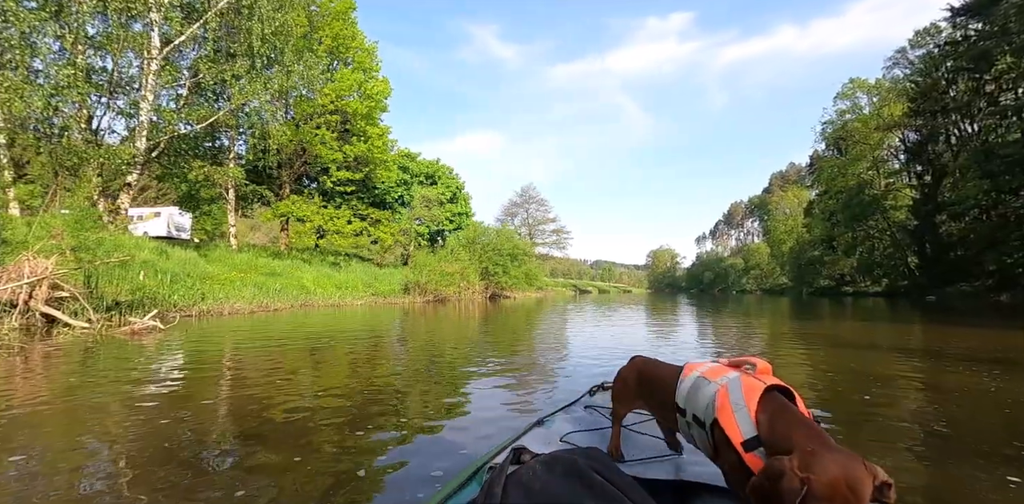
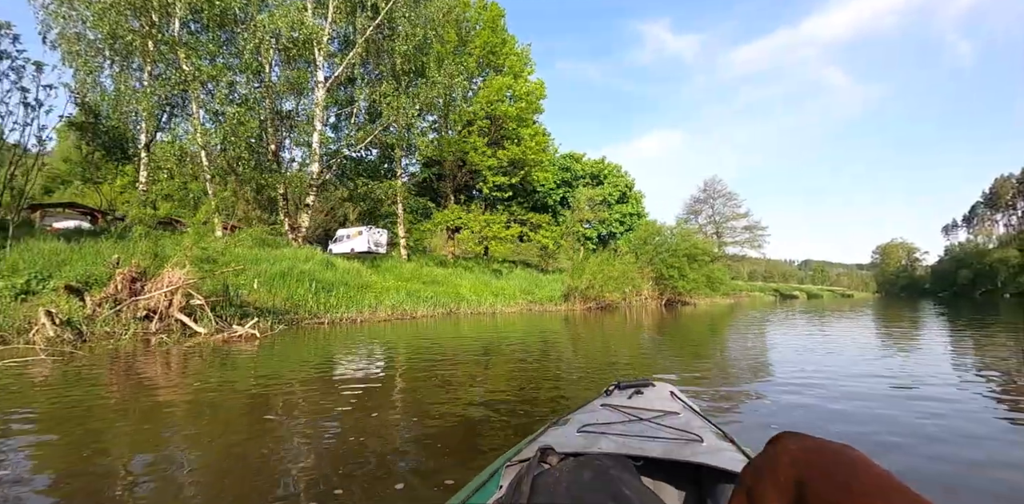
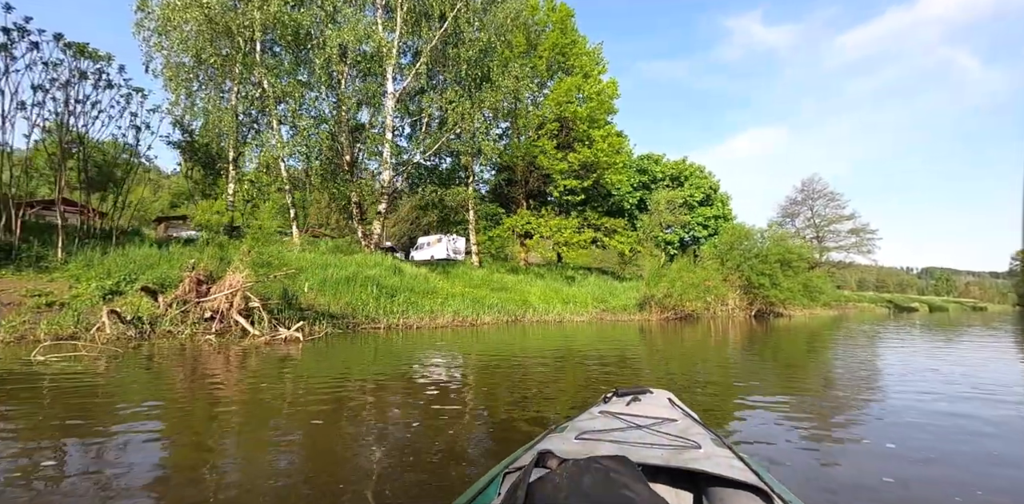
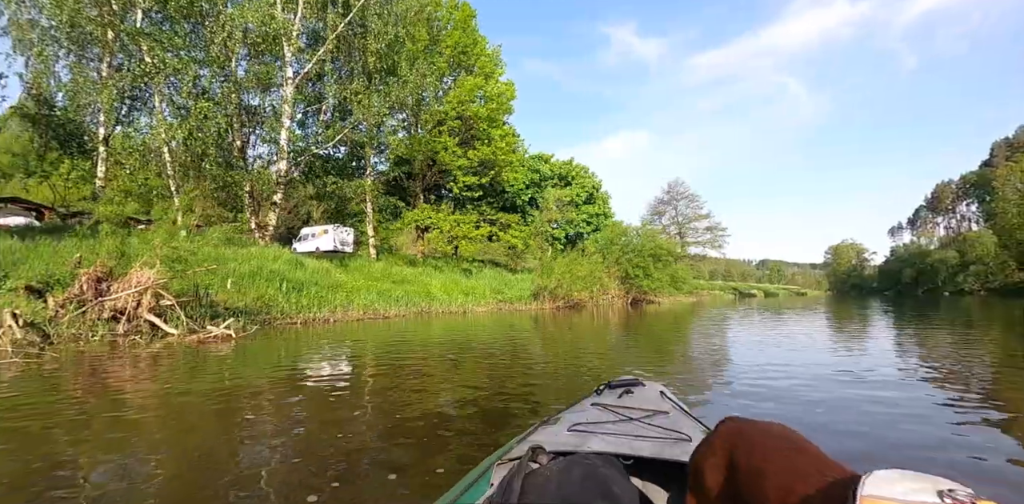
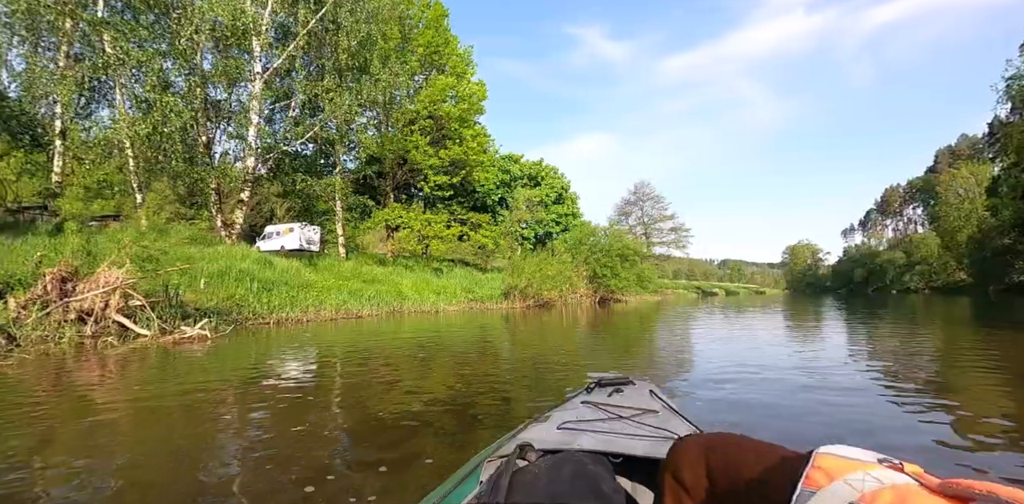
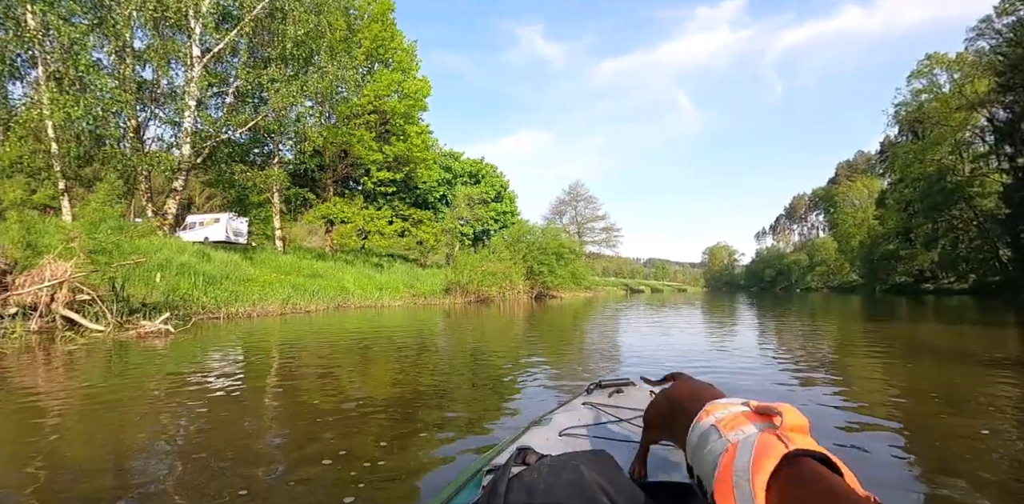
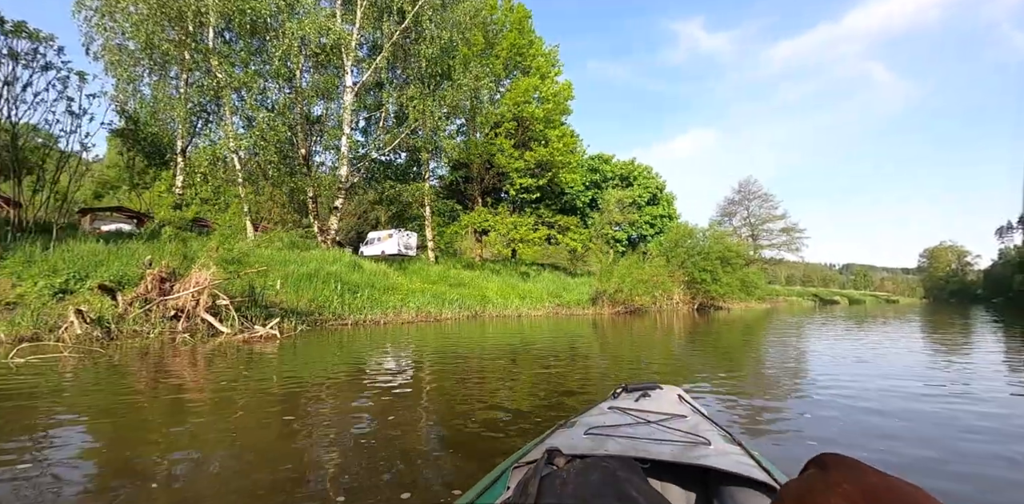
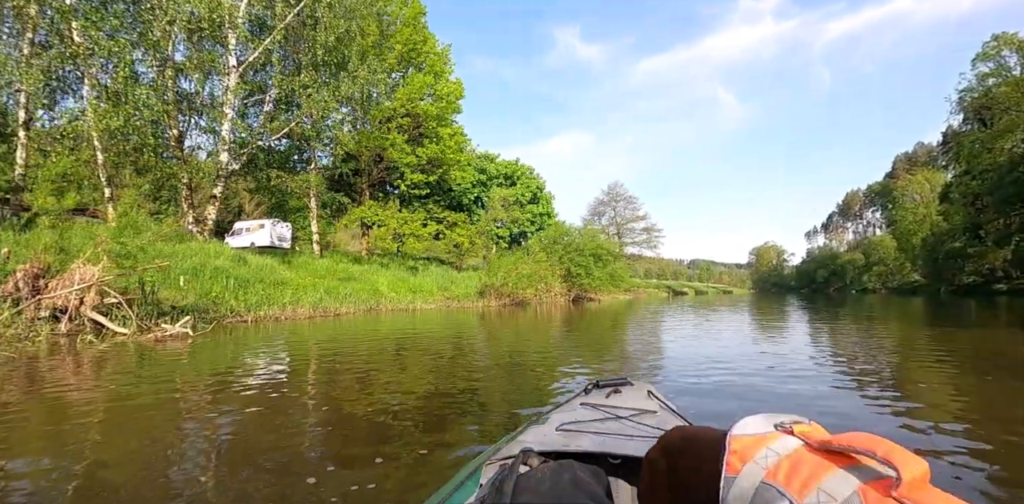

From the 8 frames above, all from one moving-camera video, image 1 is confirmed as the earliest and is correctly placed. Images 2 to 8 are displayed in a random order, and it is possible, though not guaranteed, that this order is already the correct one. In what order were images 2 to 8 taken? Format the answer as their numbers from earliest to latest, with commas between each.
6, 8, 5, 4, 2, 7, 3
